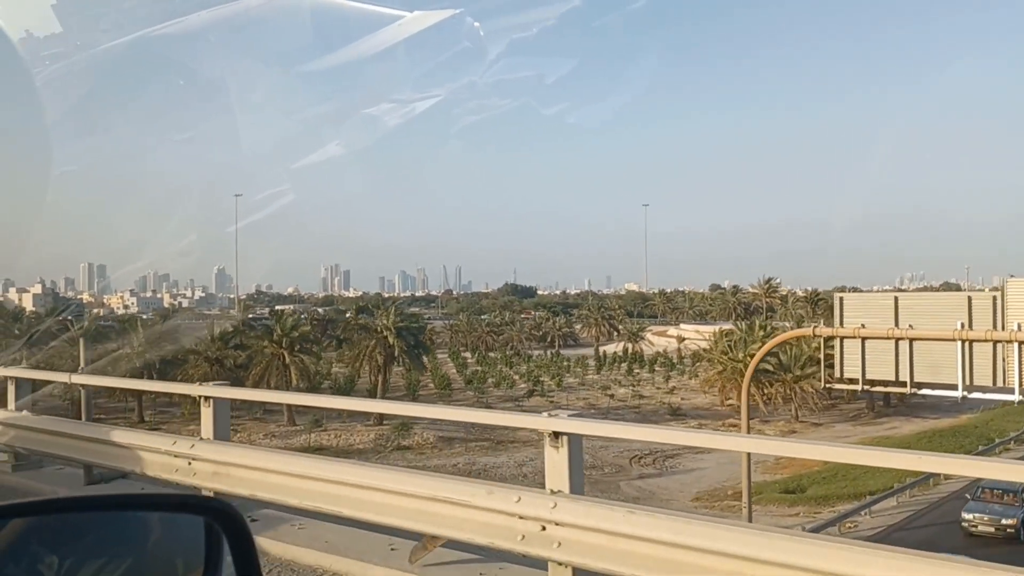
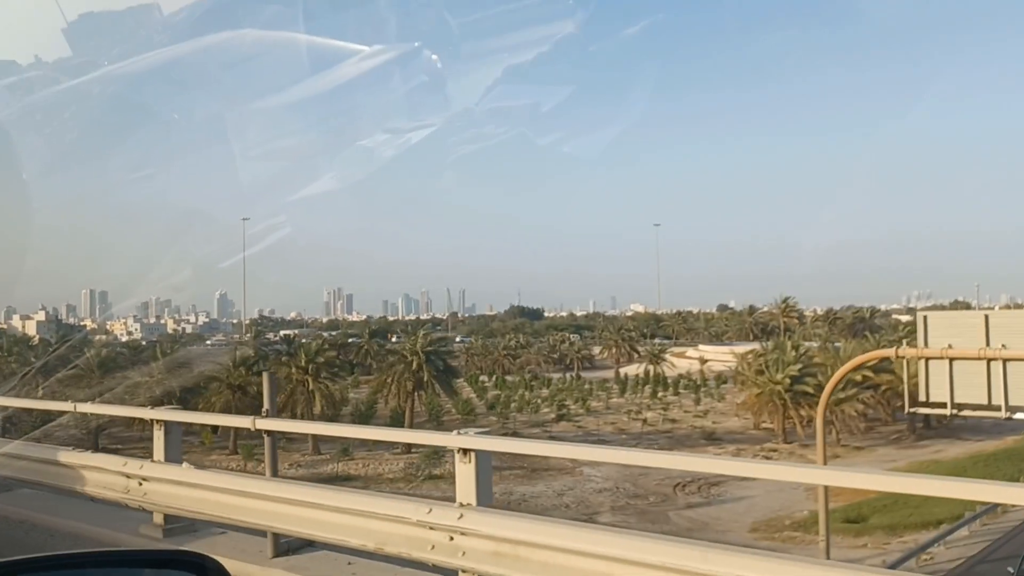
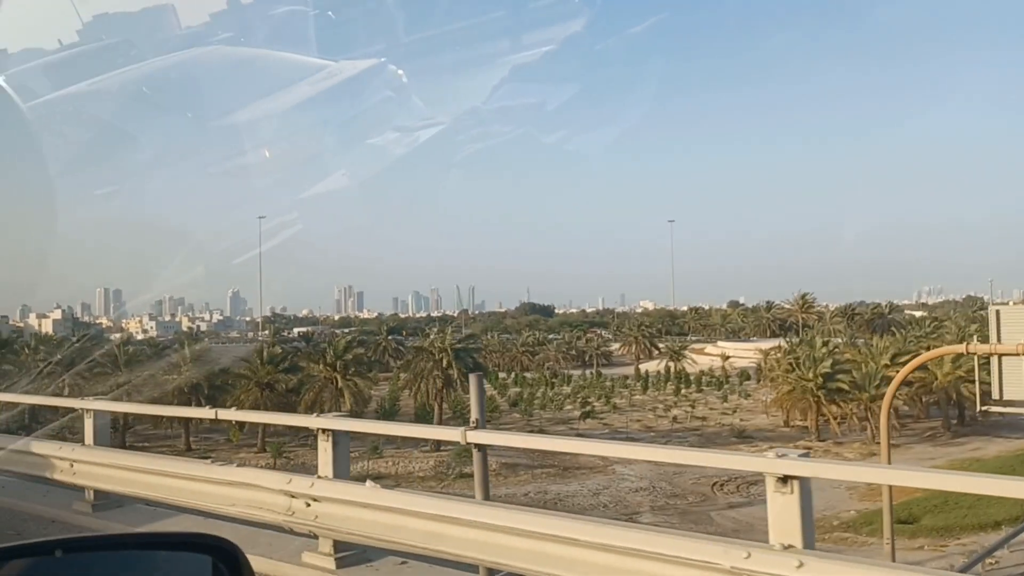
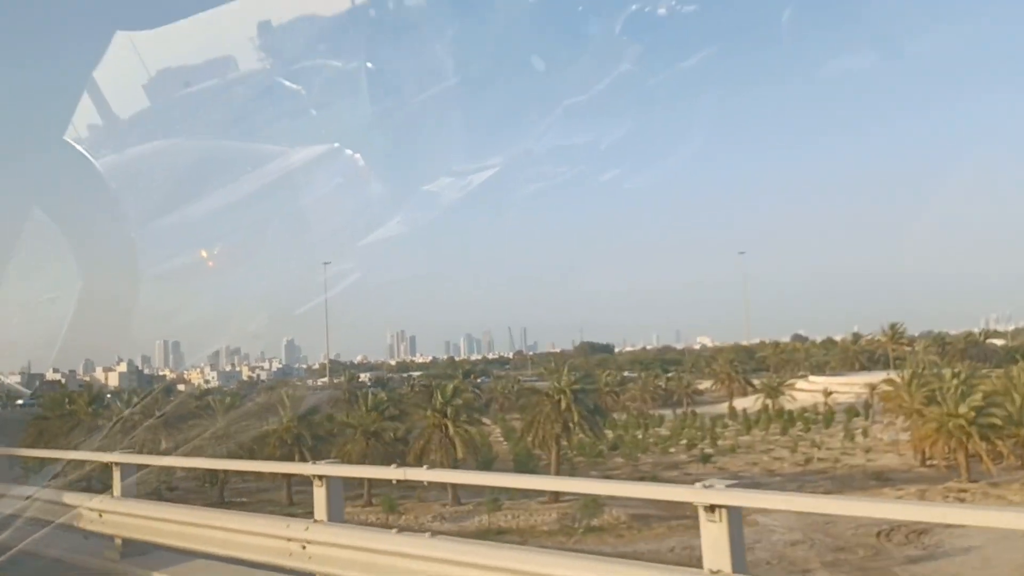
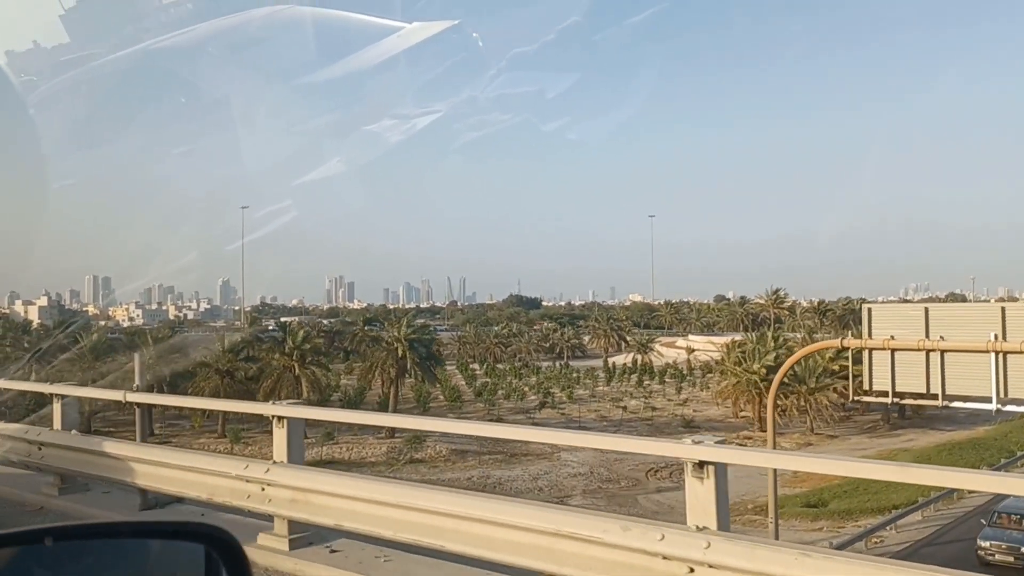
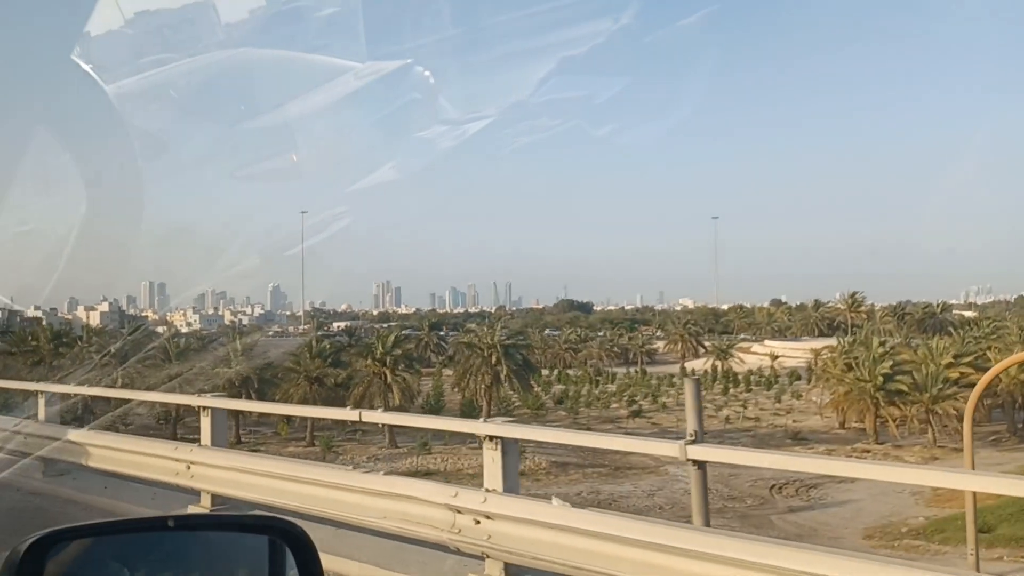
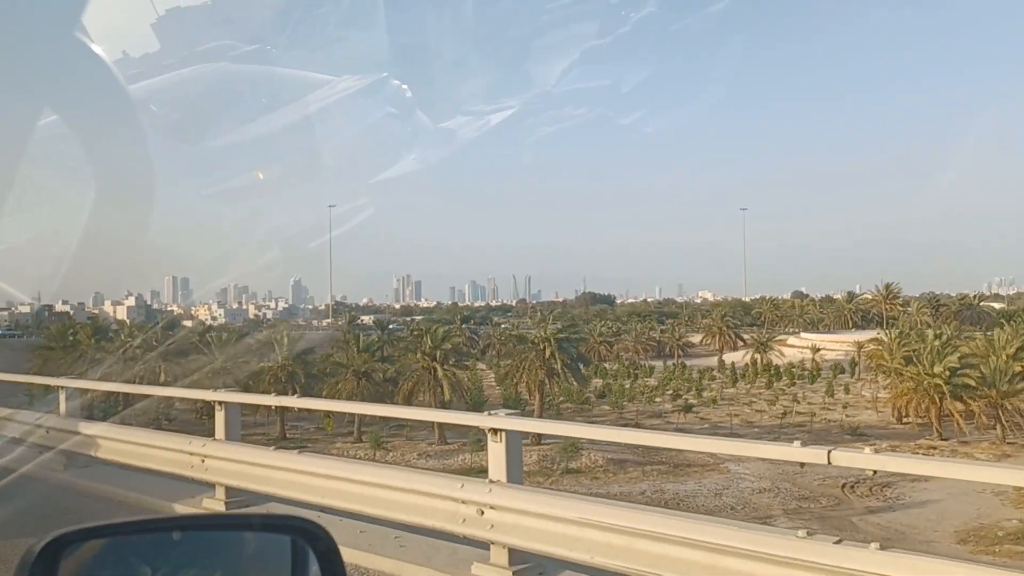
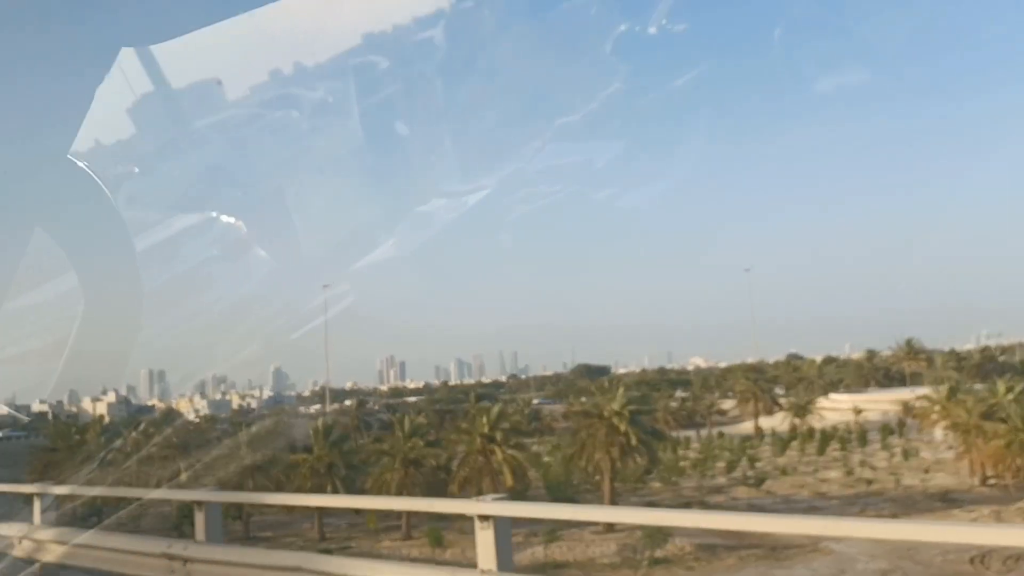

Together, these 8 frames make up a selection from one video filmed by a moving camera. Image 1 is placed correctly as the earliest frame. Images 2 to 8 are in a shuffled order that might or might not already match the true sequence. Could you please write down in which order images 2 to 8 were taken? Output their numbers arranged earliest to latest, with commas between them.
5, 2, 3, 6, 7, 4, 8
